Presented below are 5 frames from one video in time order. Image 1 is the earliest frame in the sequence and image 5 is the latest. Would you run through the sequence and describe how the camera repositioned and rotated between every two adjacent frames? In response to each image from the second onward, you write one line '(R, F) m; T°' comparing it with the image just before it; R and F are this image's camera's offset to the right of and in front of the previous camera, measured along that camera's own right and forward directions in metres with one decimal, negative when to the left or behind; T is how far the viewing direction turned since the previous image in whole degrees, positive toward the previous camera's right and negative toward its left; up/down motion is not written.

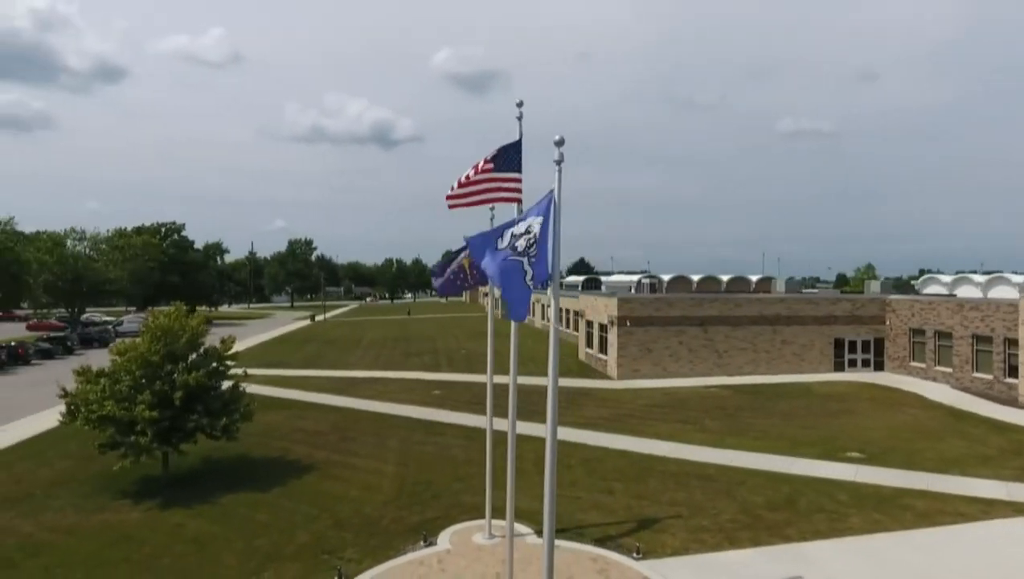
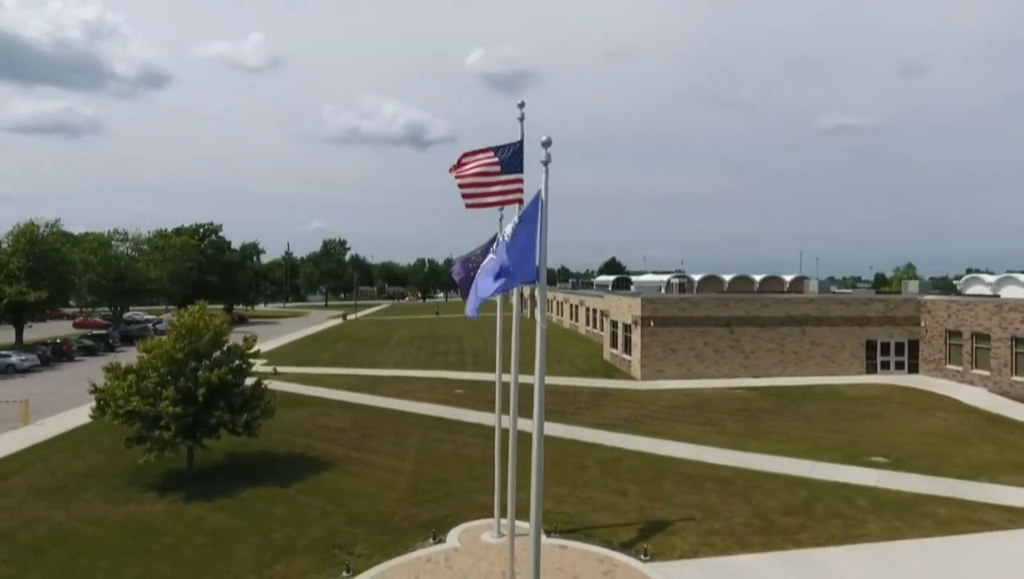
(+0.5, 0.0) m; -3°
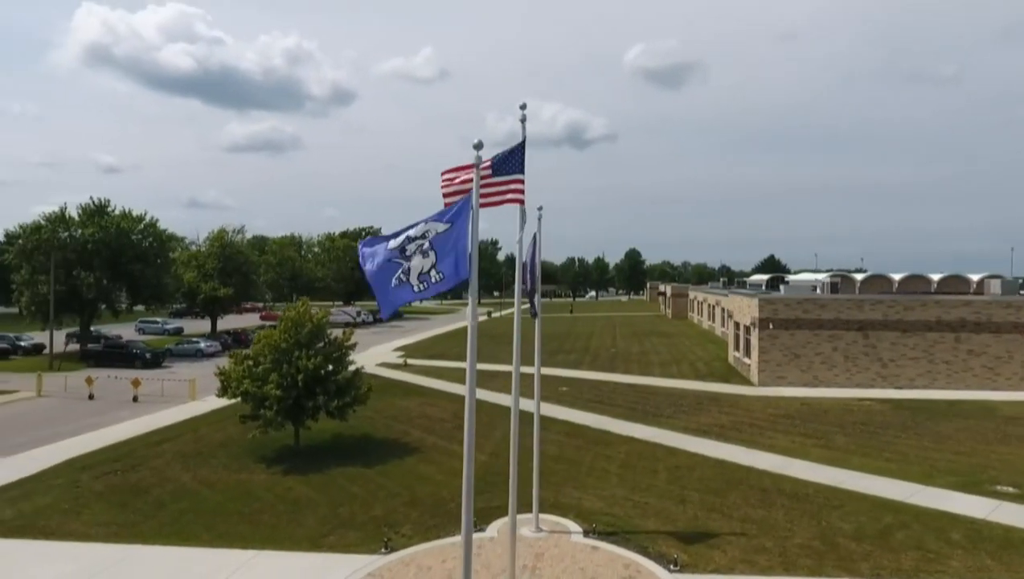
(+2.6, +0.1) m; -15°
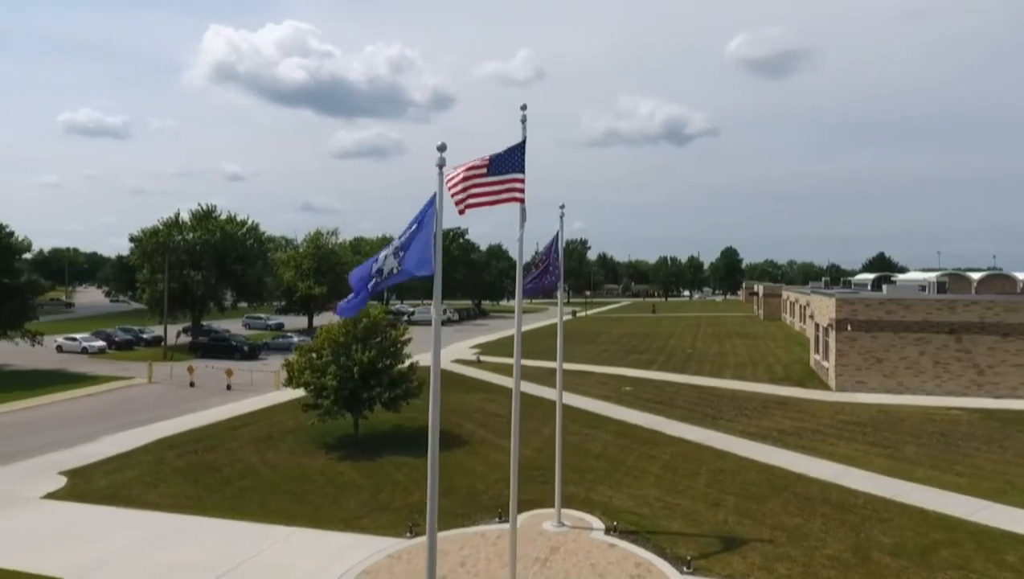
(+1.6, -0.1) m; -9°
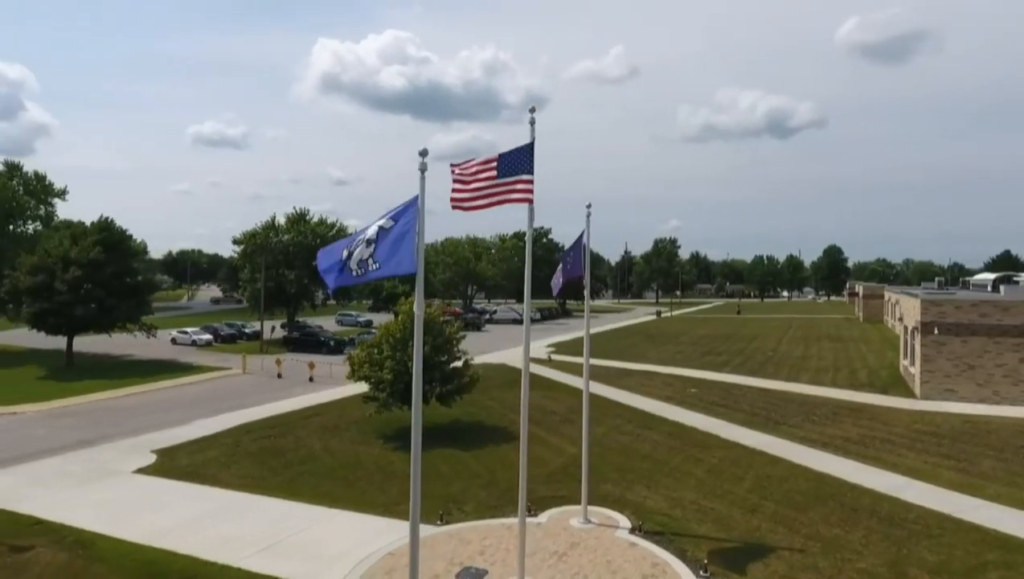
(+1.5, -0.2) m; -9°
